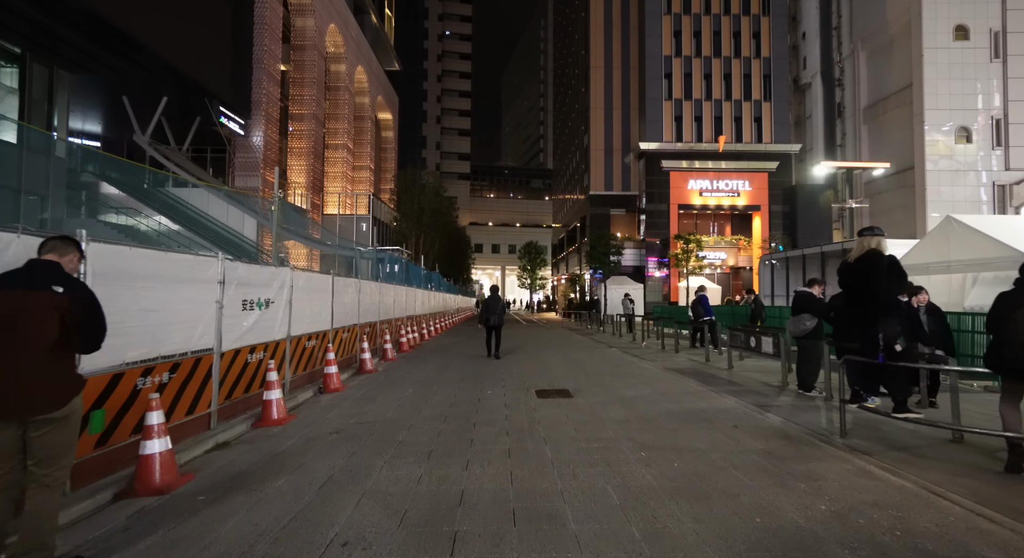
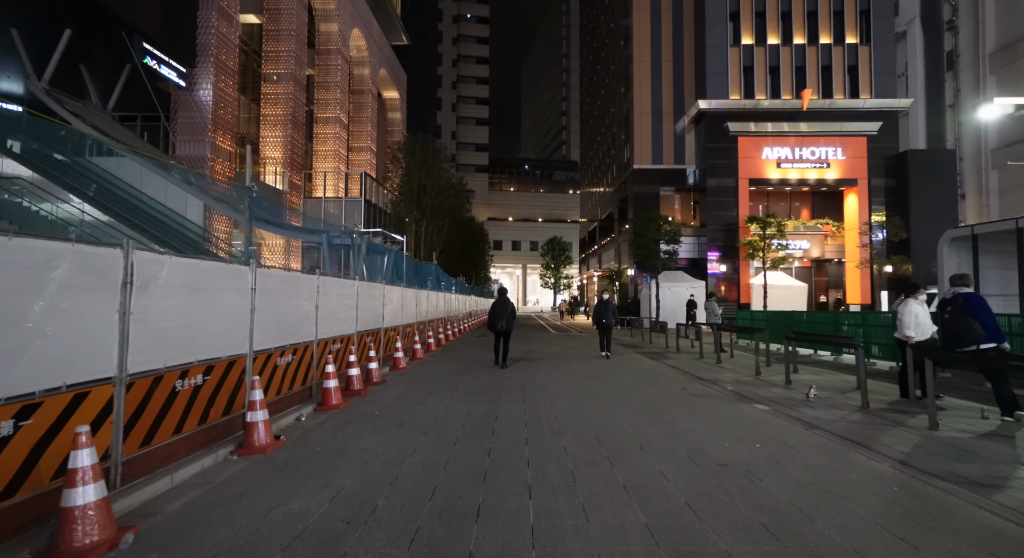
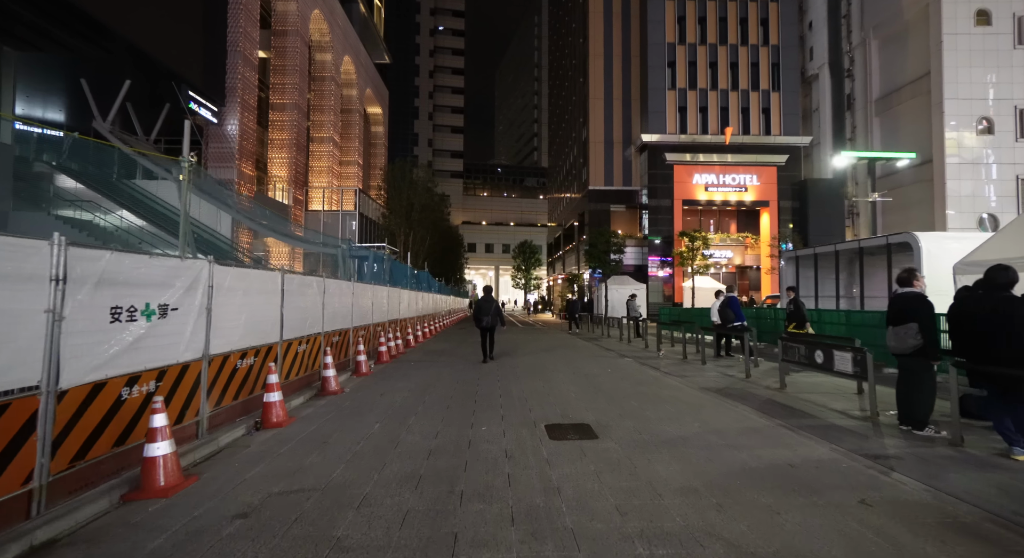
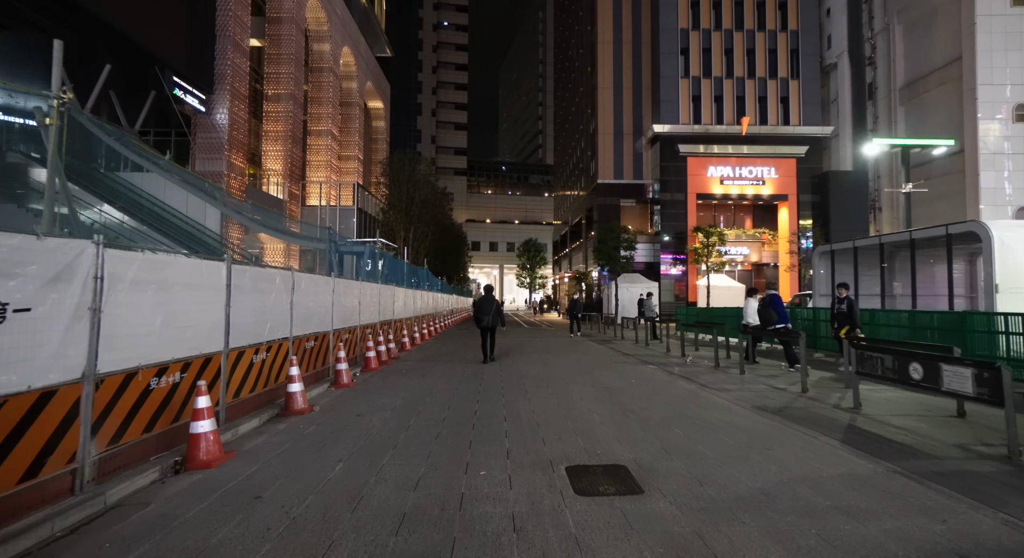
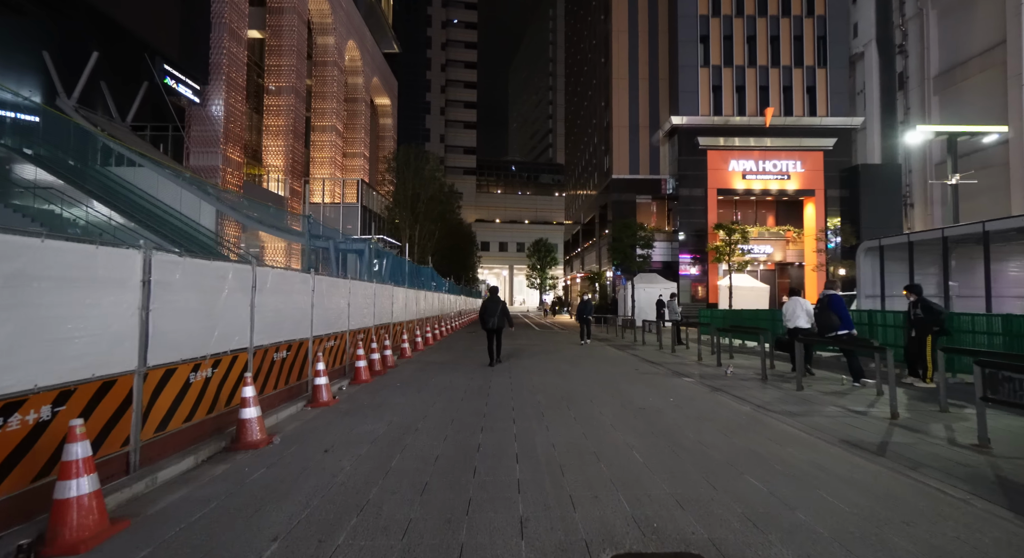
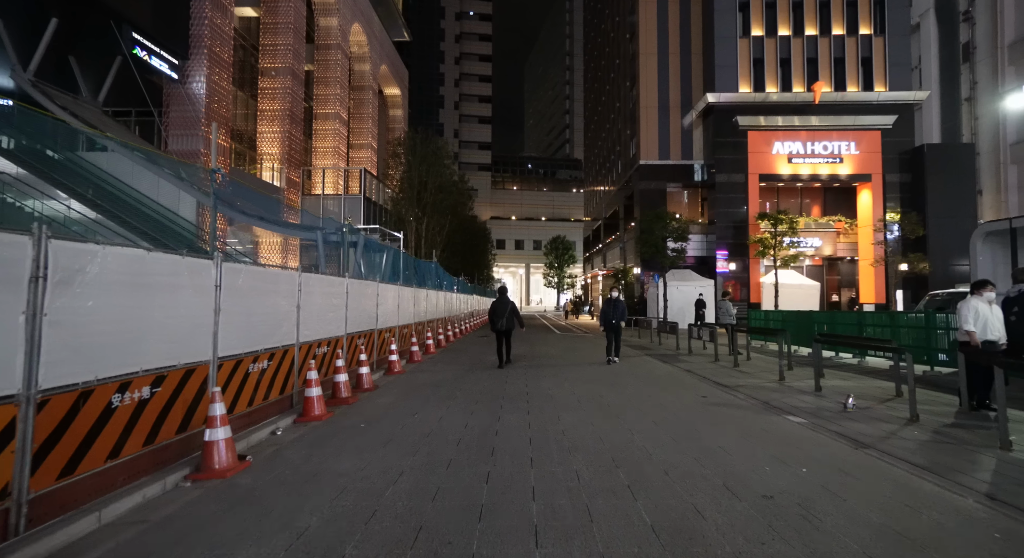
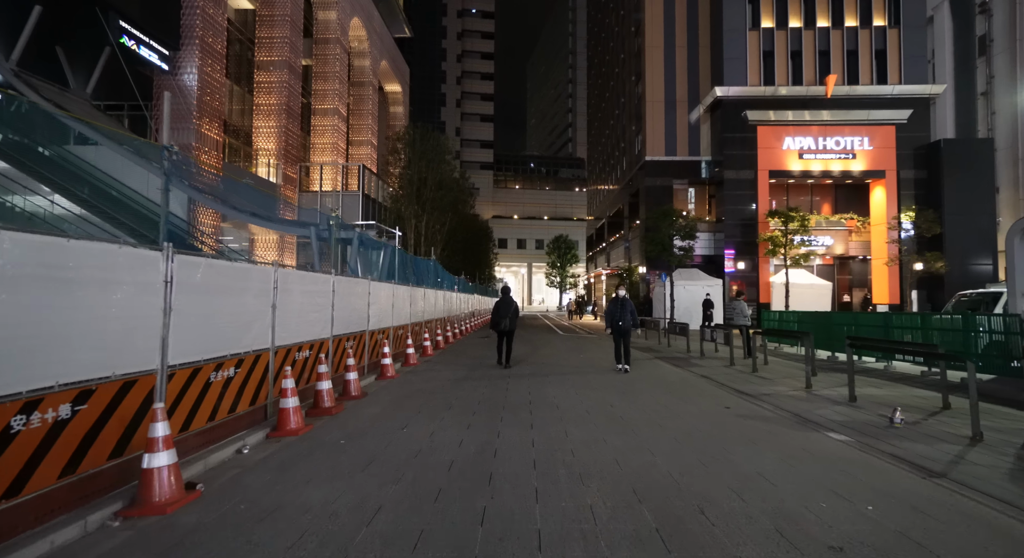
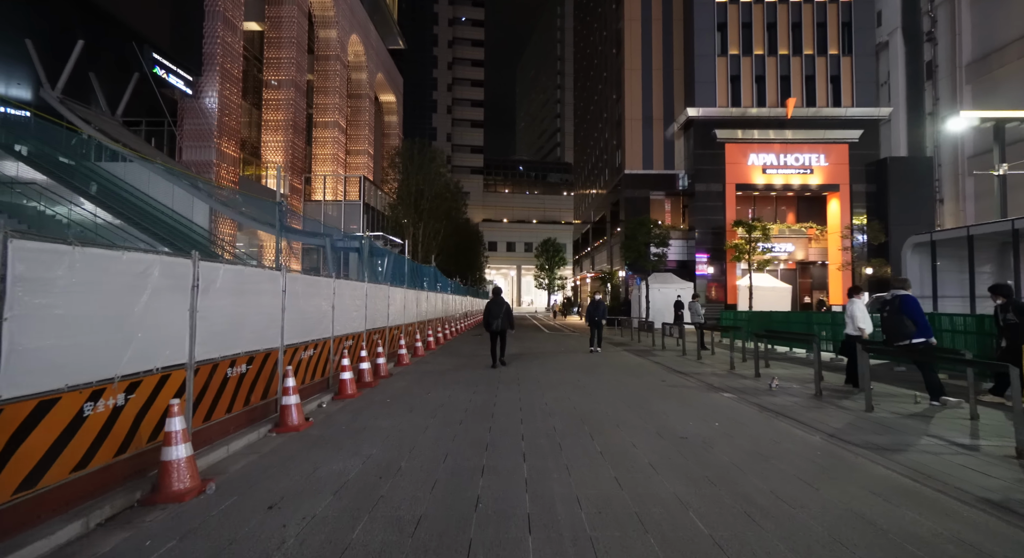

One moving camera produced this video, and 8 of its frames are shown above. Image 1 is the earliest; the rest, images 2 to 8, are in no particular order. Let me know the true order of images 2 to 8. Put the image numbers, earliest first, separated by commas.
3, 4, 5, 8, 2, 6, 7
